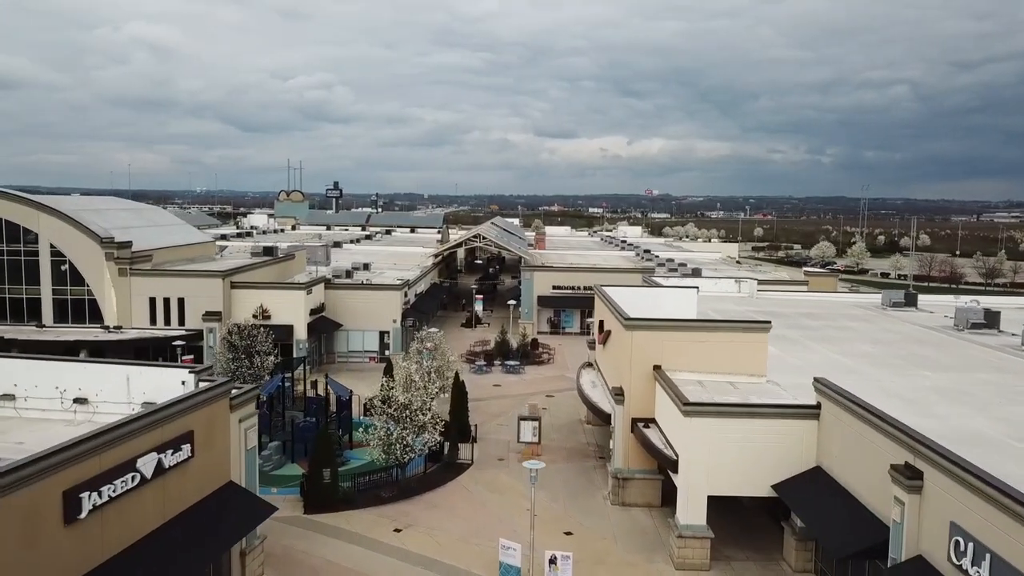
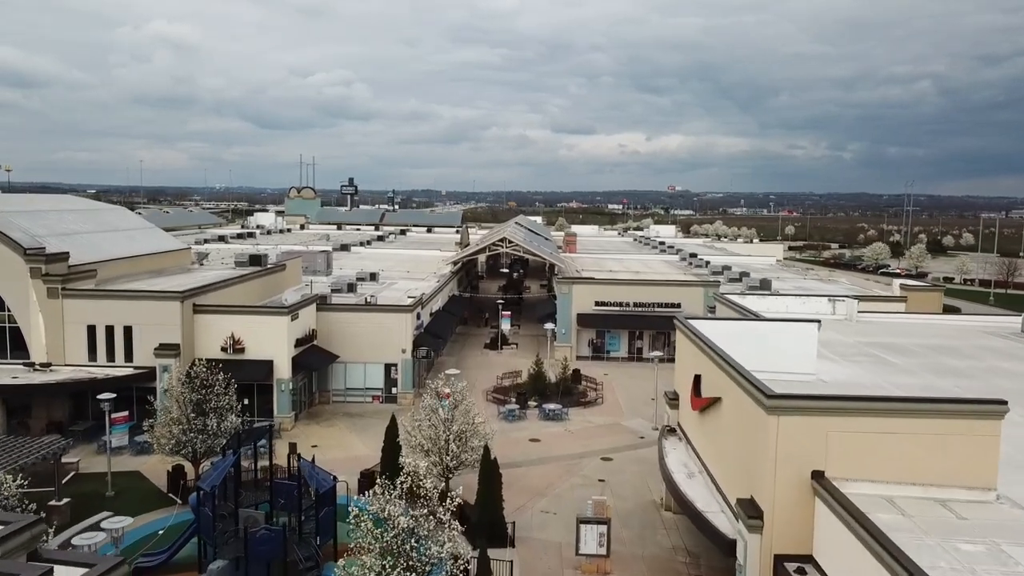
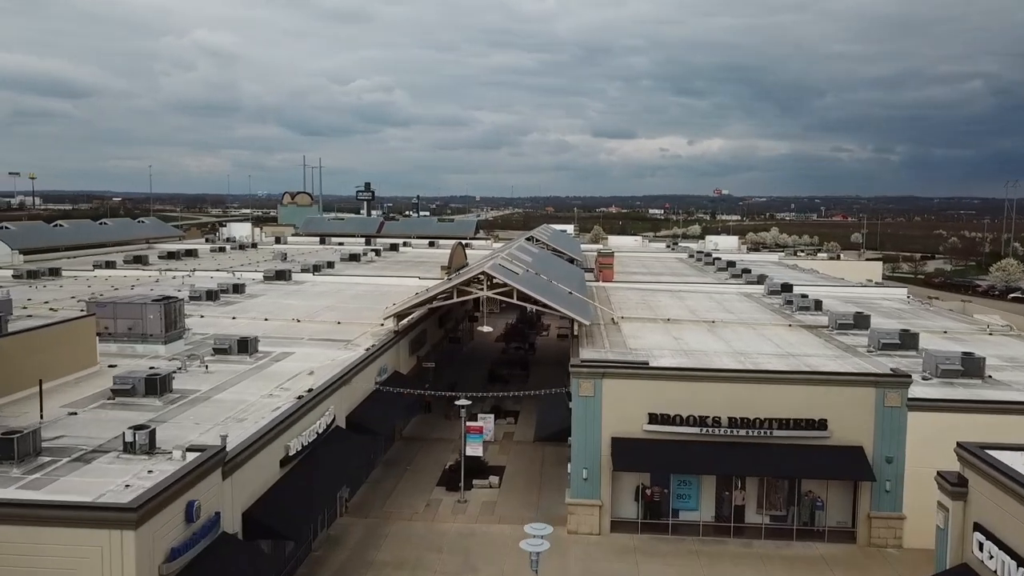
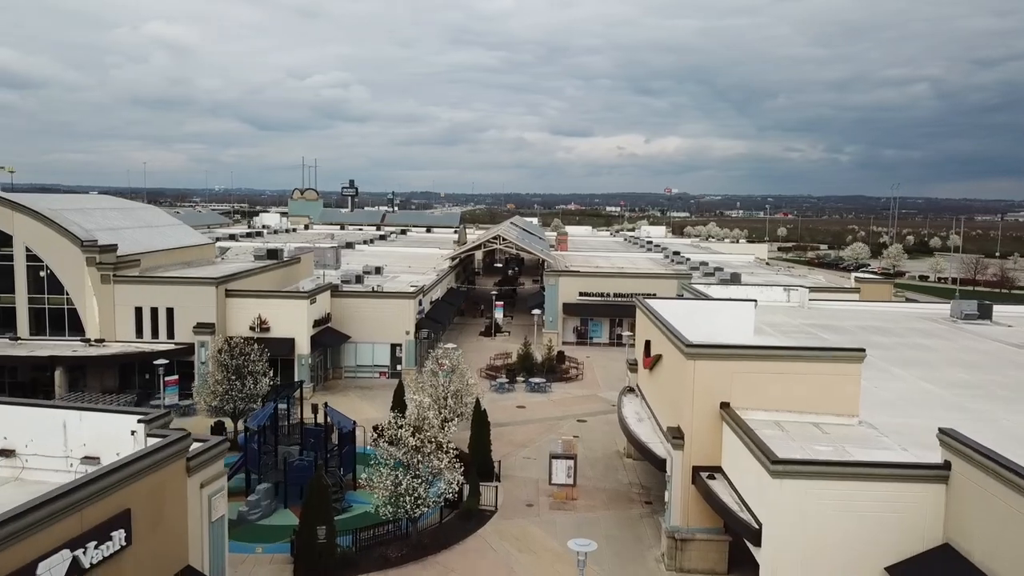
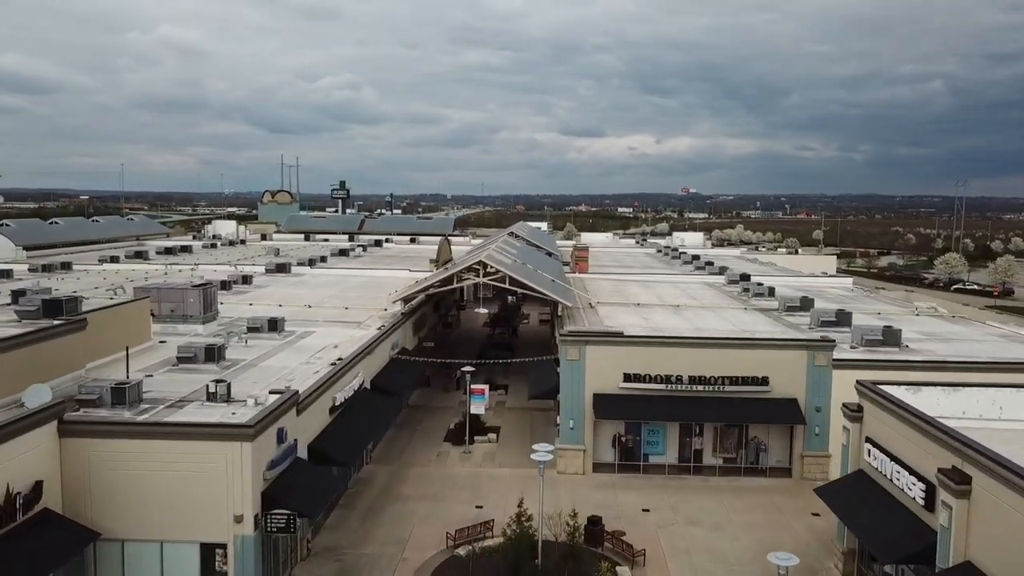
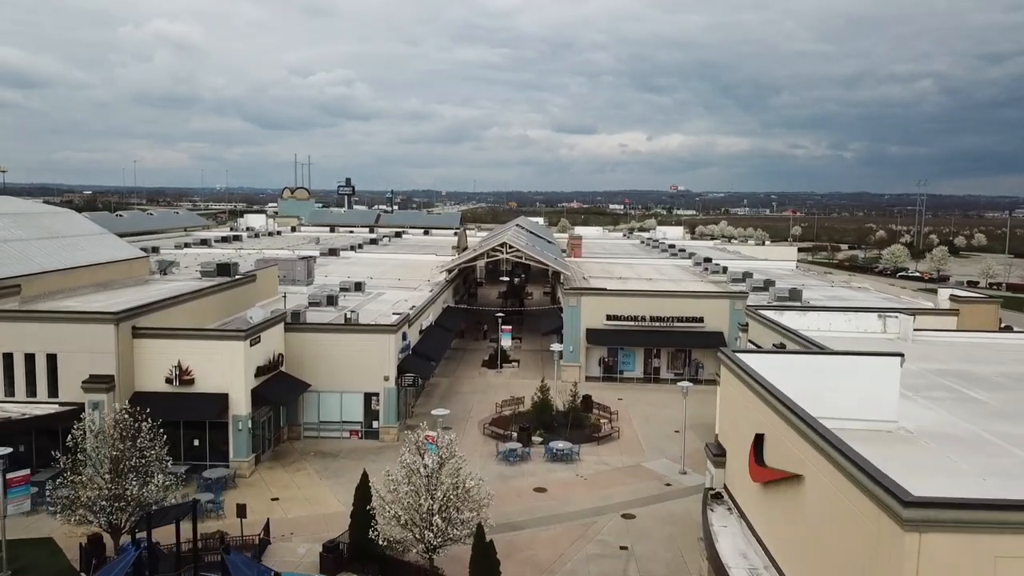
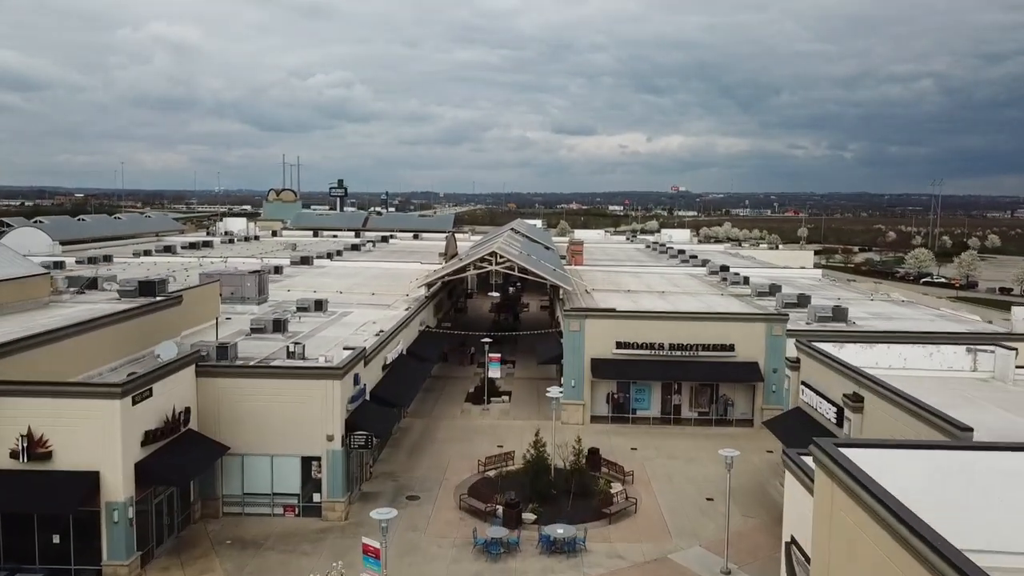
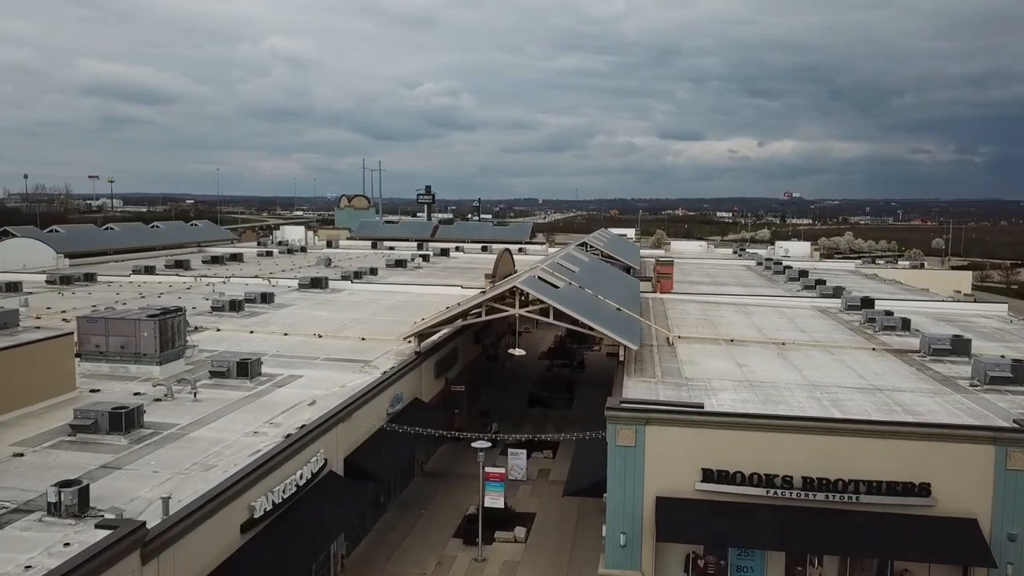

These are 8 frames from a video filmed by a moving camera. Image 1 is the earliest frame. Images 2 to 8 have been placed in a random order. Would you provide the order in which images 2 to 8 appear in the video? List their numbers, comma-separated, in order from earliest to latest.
4, 2, 6, 7, 5, 3, 8
